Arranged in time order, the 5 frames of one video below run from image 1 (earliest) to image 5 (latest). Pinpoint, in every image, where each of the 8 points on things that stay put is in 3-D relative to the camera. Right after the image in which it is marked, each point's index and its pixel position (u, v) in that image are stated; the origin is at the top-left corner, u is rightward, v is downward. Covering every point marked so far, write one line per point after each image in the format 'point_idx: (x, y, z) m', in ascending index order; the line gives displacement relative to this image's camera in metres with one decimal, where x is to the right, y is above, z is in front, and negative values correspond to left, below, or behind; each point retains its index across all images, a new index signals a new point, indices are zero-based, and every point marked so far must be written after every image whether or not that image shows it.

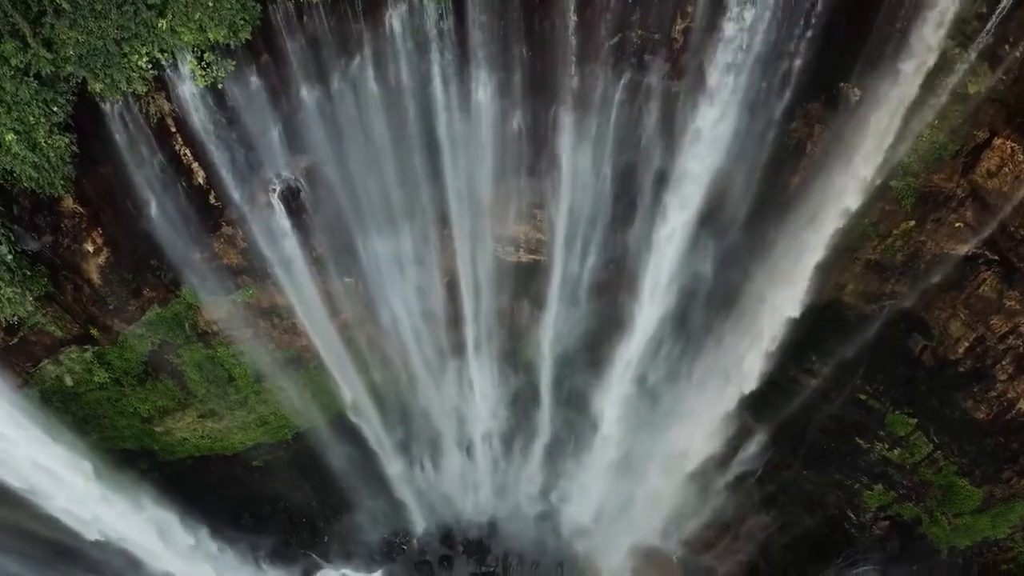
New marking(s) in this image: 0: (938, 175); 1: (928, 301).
0: (+5.0, +1.3, +8.4) m
1: (+5.5, -0.2, +9.5) m
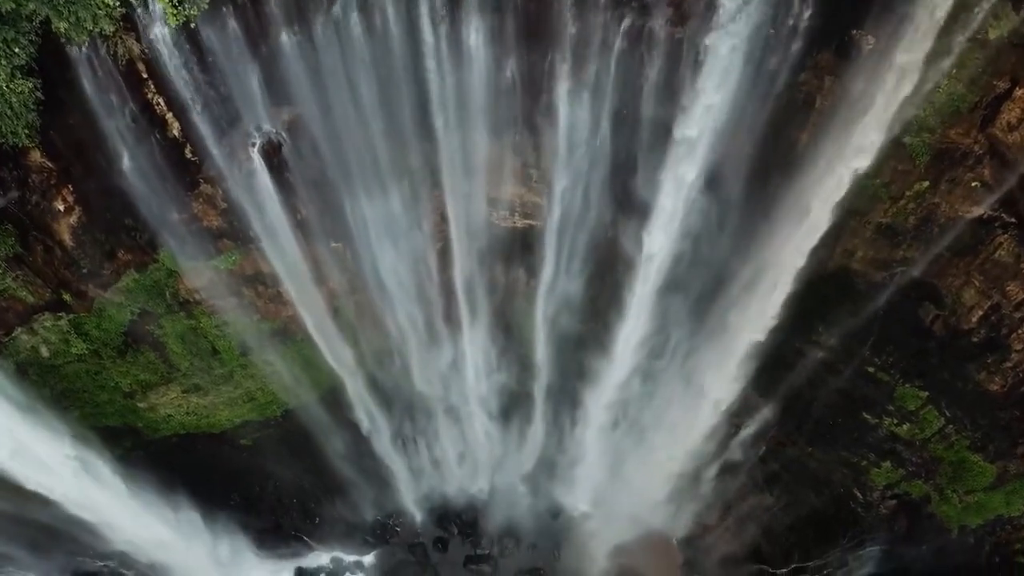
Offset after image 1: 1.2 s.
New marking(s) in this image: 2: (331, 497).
0: (+4.9, +1.8, +8.0) m
1: (+5.4, +0.3, +9.1) m
2: (-3.2, -3.6, +12.5) m
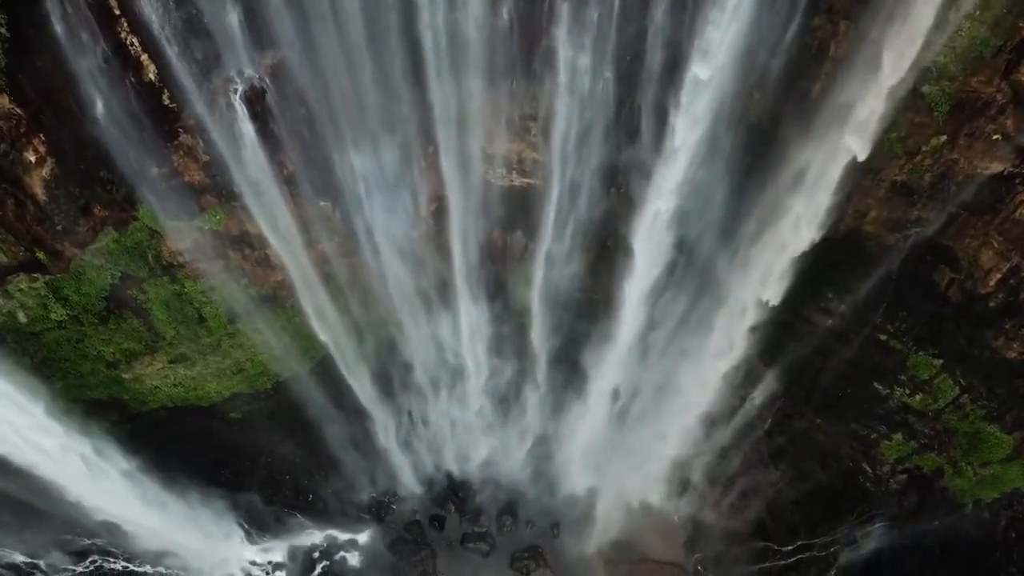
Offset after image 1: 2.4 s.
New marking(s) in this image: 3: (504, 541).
0: (+4.9, +2.2, +7.6) m
1: (+5.4, +0.7, +8.7) m
2: (-3.2, -3.1, +12.2) m
3: (-0.1, -4.3, +12.1) m
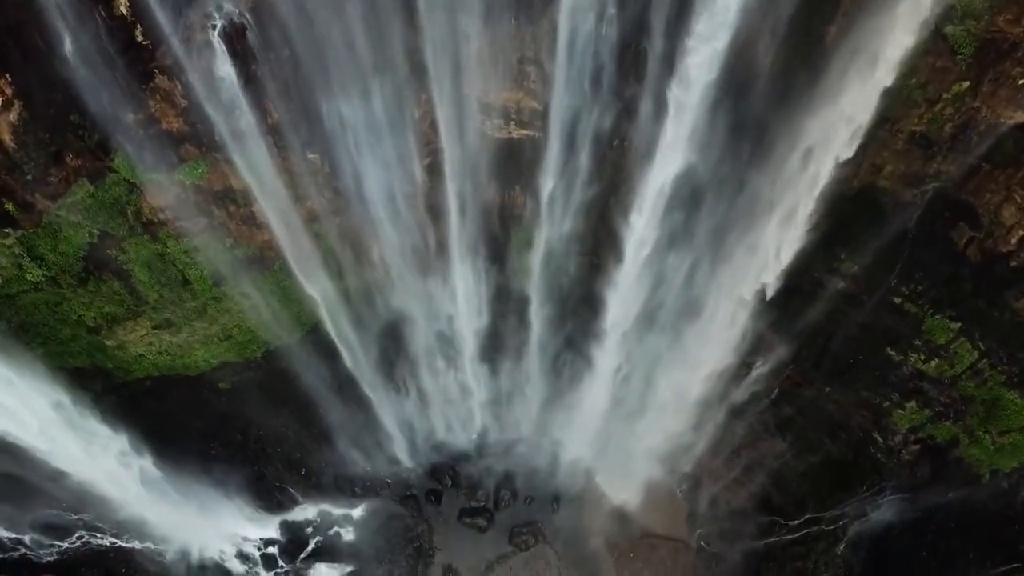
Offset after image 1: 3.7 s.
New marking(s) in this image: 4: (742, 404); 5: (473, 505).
0: (+4.9, +2.7, +7.1) m
1: (+5.4, +1.2, +8.3) m
2: (-3.2, -2.6, +11.8) m
3: (-0.1, -3.8, +11.8) m
4: (+3.7, -1.9, +11.5) m
5: (-0.6, -3.6, +11.7) m
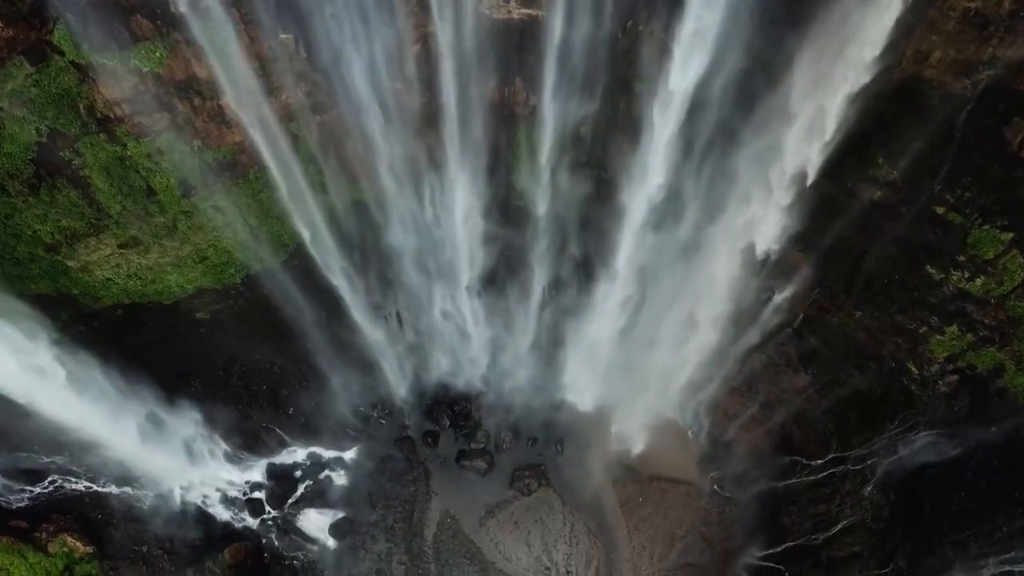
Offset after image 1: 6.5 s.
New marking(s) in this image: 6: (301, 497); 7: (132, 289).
0: (+4.9, +3.7, +6.0) m
1: (+5.4, +2.3, +7.2) m
2: (-3.2, -1.4, +10.9) m
3: (-0.1, -2.6, +11.0) m
4: (+3.7, -0.7, +10.6) m
5: (-0.6, -2.4, +10.9) m
6: (-3.2, -3.2, +10.9) m
7: (-5.0, 0.0, +9.5) m
